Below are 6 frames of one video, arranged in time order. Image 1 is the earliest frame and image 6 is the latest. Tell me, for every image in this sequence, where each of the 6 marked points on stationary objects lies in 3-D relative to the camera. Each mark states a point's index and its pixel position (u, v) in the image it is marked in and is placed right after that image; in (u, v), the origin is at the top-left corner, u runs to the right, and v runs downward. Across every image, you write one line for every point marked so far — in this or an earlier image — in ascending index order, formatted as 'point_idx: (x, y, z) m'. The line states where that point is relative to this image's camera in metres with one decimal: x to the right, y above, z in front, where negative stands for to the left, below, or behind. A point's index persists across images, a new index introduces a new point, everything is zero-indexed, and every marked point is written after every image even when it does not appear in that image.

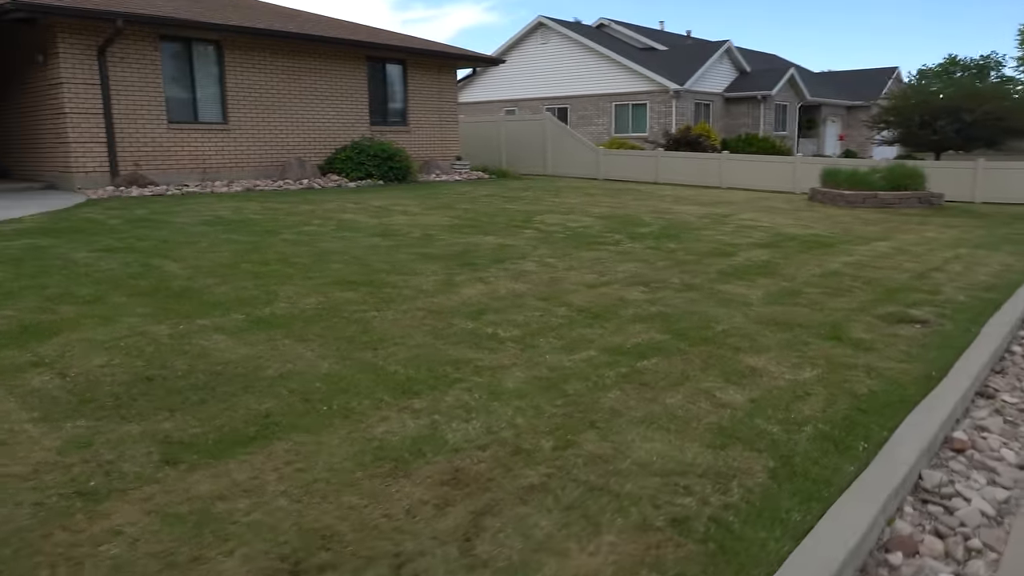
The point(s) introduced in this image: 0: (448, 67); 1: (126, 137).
0: (-1.6, +5.6, +19.0) m
1: (-6.8, +2.7, +13.2) m
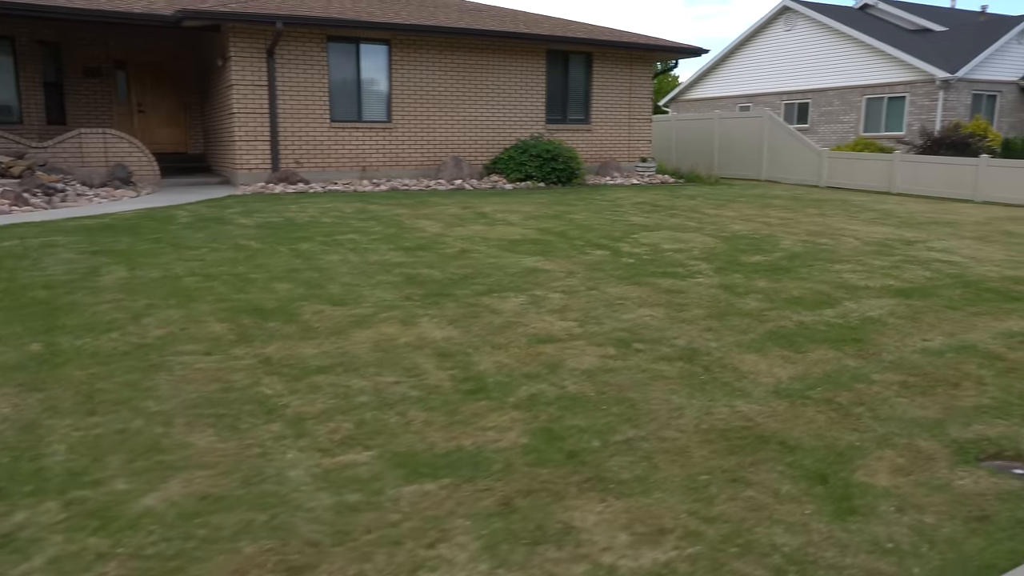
0: (+3.0, +5.3, +17.2) m
1: (-4.1, +2.8, +13.7) m
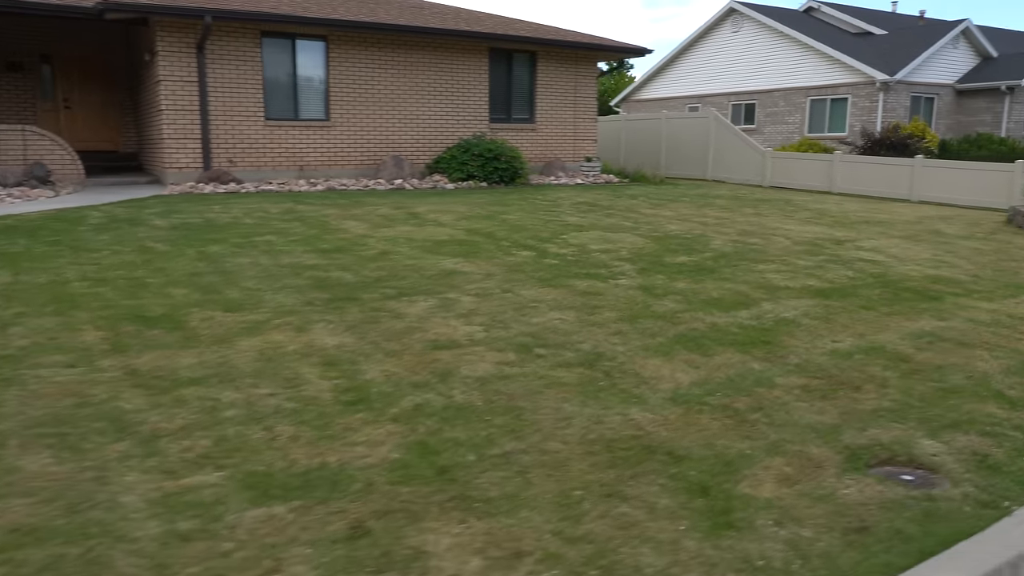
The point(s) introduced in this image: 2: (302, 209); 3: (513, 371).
0: (+1.7, +5.3, +17.2) m
1: (-5.2, +2.7, +13.3) m
2: (-2.7, +1.0, +9.8) m
3: (0.0, -0.4, +4.0) m
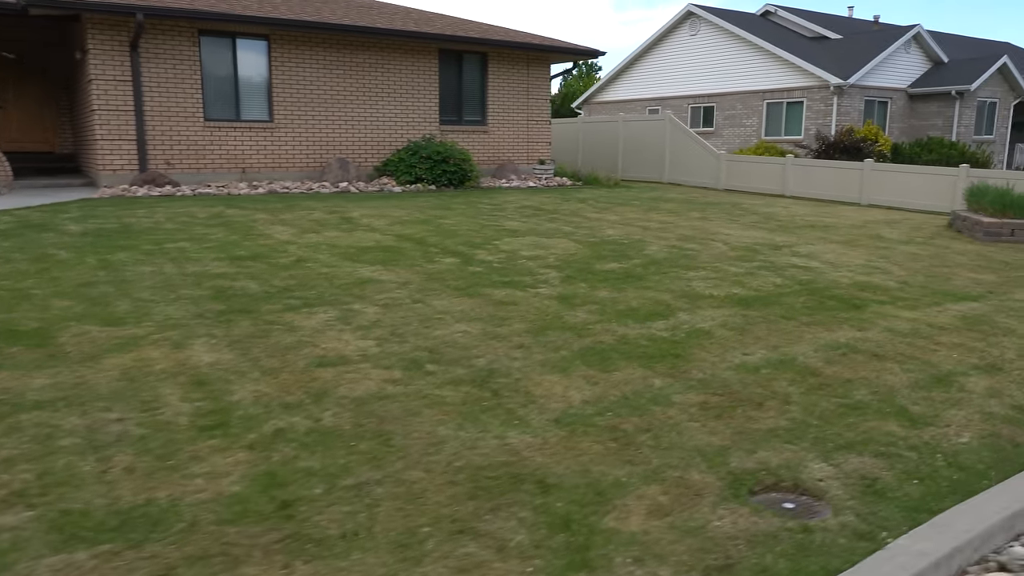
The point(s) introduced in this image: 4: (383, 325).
0: (+0.7, +5.2, +17.0) m
1: (-6.1, +2.6, +12.9) m
2: (-3.5, +0.9, +9.5) m
3: (-0.6, -0.5, +3.8) m
4: (-0.8, -0.2, +4.9) m
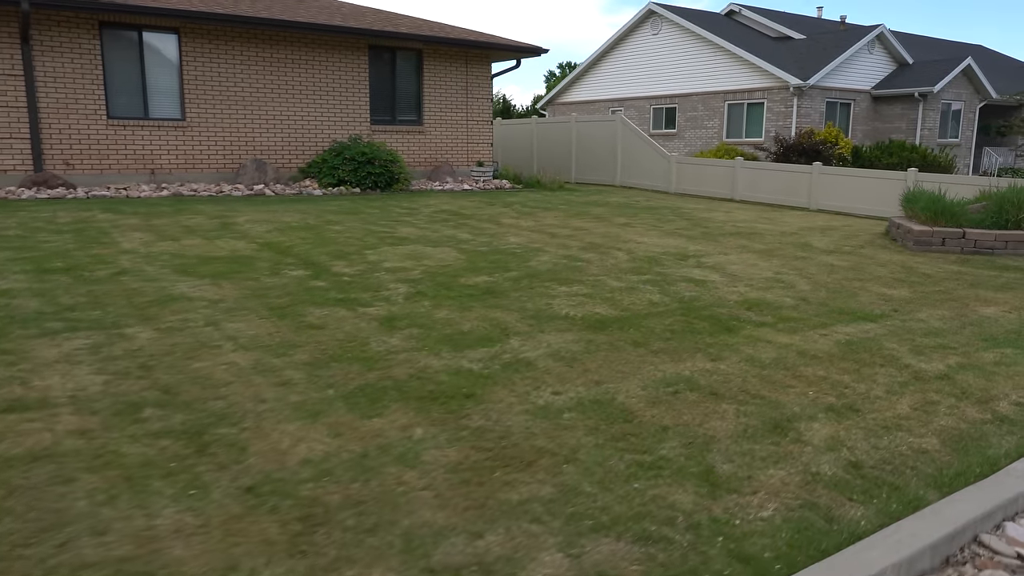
0: (-0.7, +5.0, +16.3) m
1: (-7.4, +2.5, +12.1) m
2: (-4.8, +0.8, +8.7) m
3: (-1.8, -0.6, +3.0) m
4: (-2.0, -0.4, +4.1) m
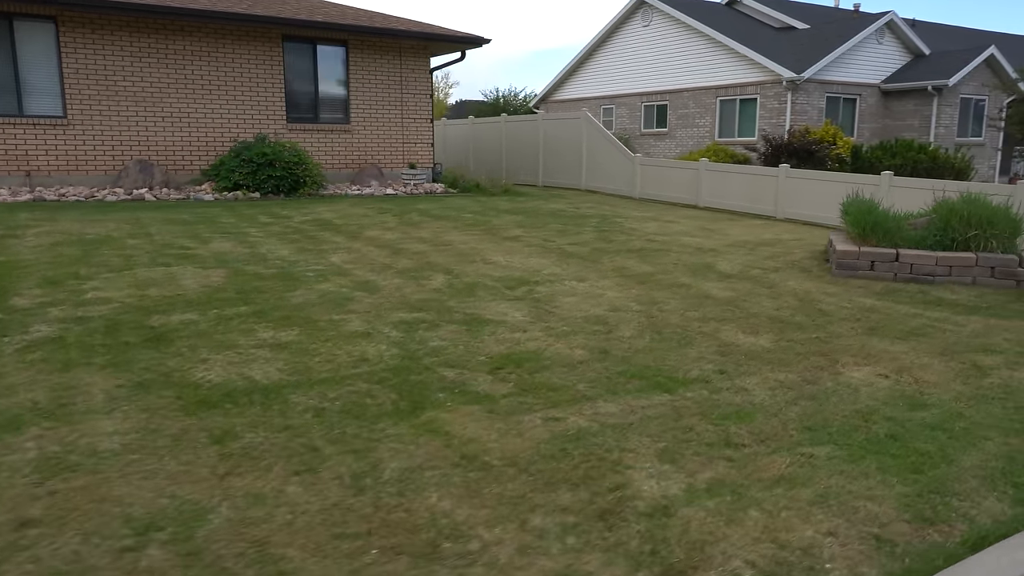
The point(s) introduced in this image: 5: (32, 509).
0: (-1.8, +4.7, +14.8) m
1: (-8.8, +2.3, +11.0) m
2: (-6.5, +0.6, +7.5) m
3: (-3.9, -0.9, +1.6) m
4: (-4.1, -0.6, +2.7) m
5: (-1.6, -0.7, +2.6) m
